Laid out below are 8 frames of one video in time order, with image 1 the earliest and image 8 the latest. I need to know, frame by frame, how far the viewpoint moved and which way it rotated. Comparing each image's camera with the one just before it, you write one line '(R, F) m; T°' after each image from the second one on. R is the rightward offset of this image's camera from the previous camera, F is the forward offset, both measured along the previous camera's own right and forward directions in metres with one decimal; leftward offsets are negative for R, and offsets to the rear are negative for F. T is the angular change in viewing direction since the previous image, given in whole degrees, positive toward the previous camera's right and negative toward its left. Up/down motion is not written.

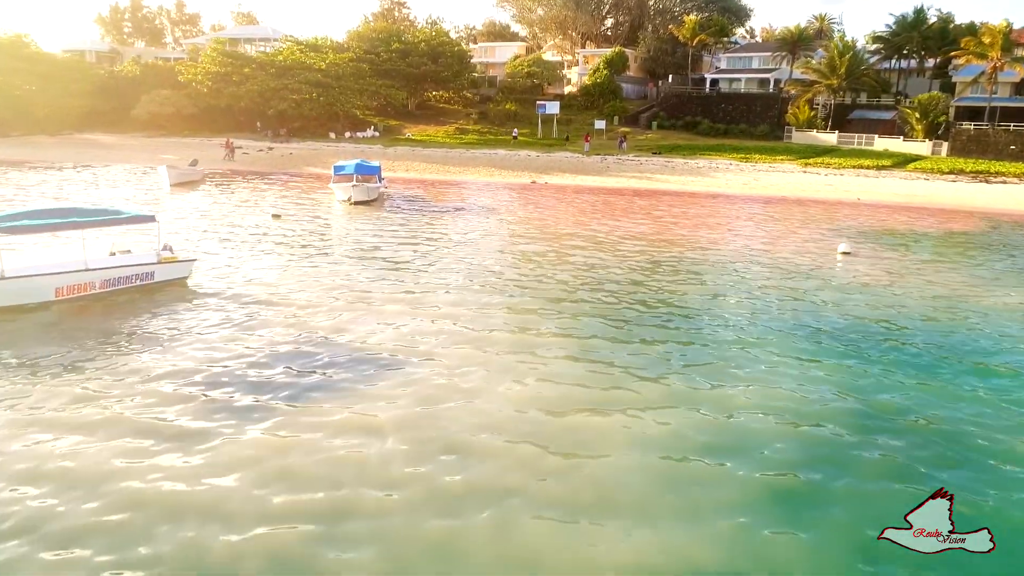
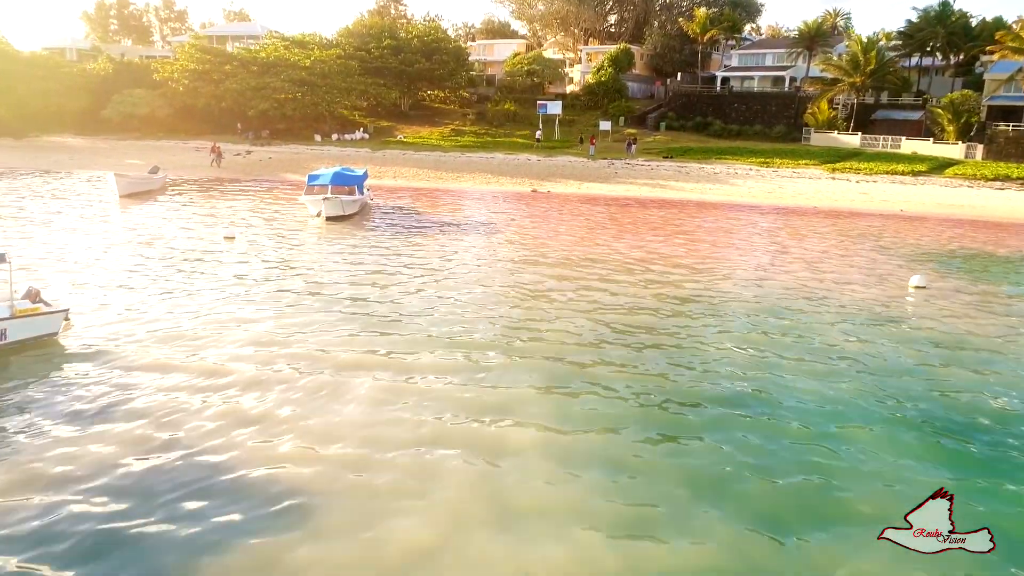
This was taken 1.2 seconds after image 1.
(0.0, +2.8) m; 0°
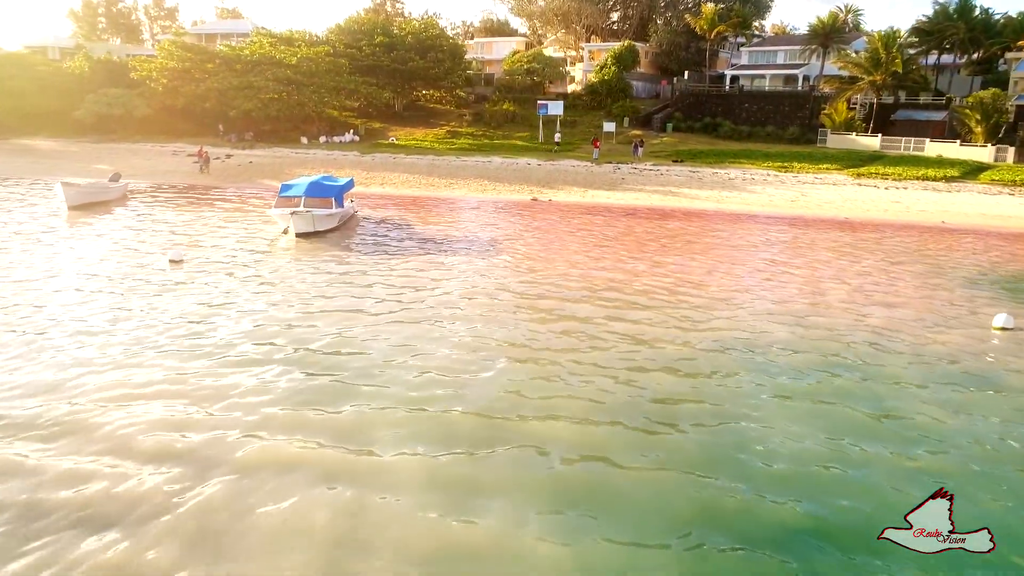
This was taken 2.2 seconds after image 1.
(0.0, +2.3) m; 0°
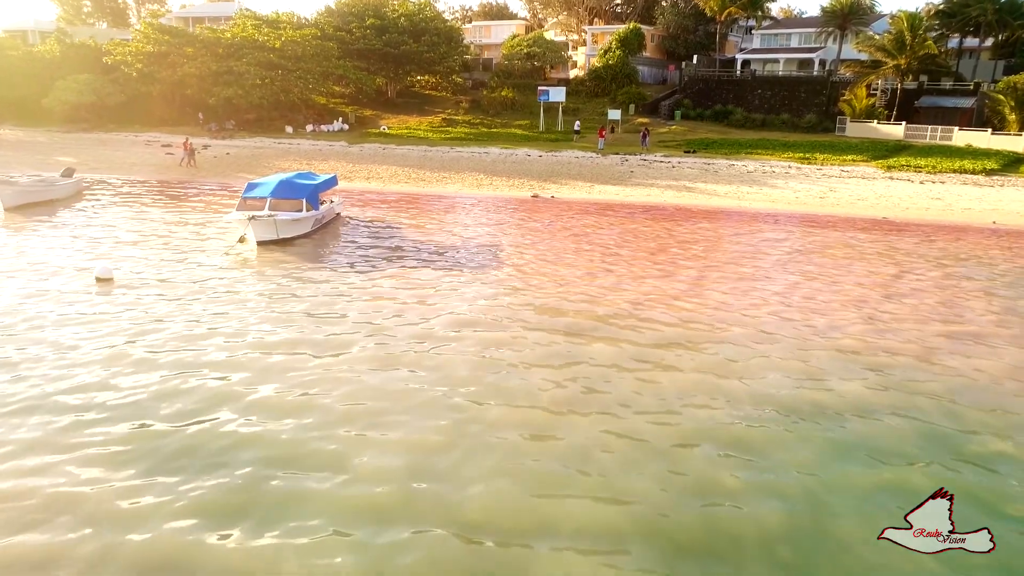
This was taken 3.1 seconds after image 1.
(0.0, +2.2) m; 0°
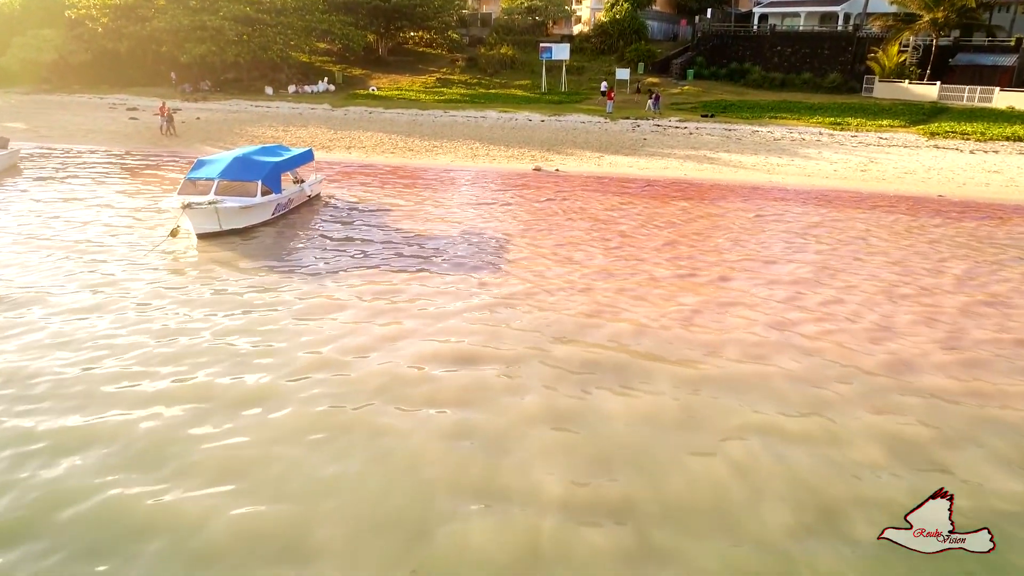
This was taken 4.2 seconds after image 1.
(0.0, +2.4) m; 0°
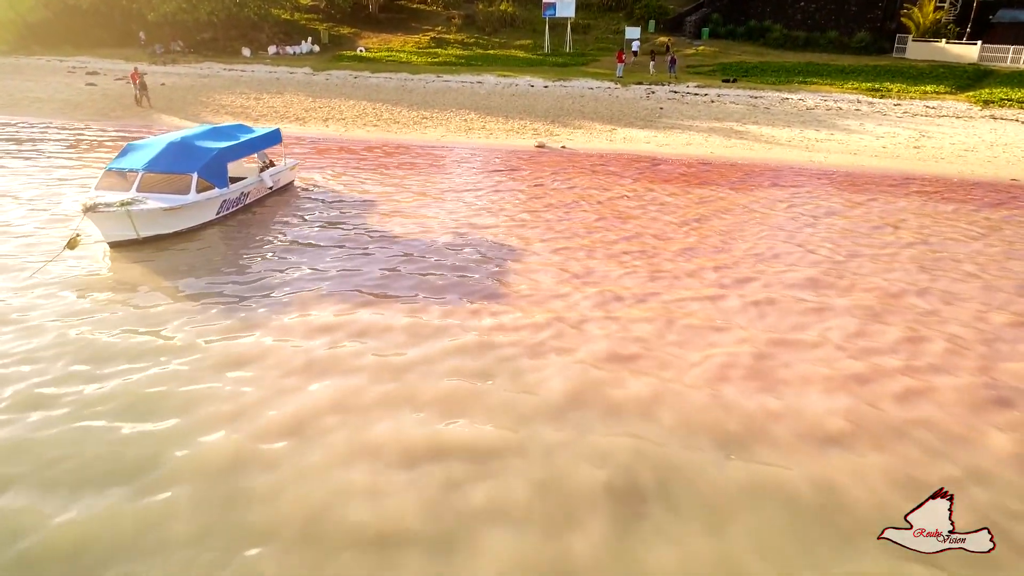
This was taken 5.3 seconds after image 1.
(0.0, +2.3) m; 0°
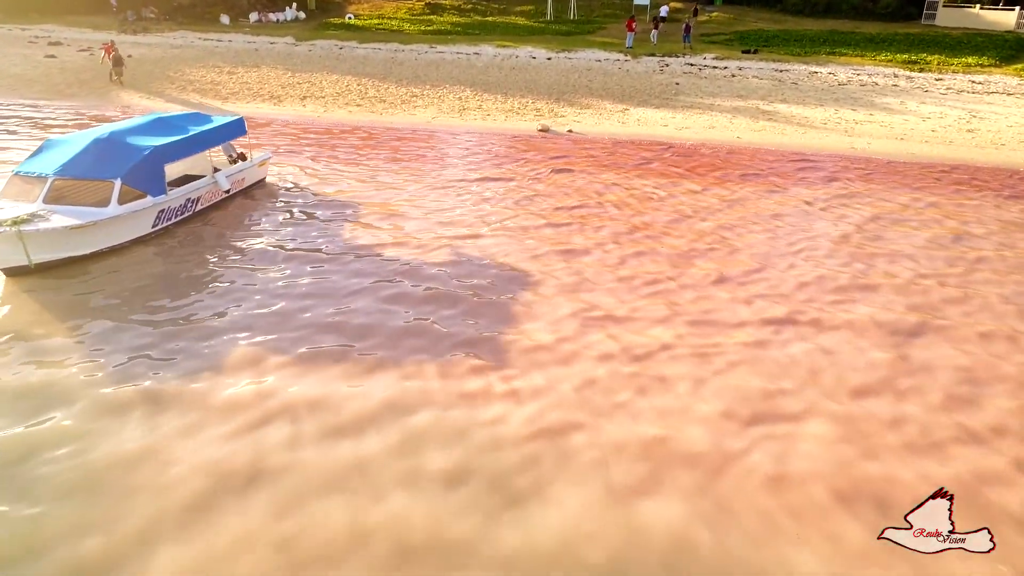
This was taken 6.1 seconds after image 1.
(0.0, +1.8) m; 0°
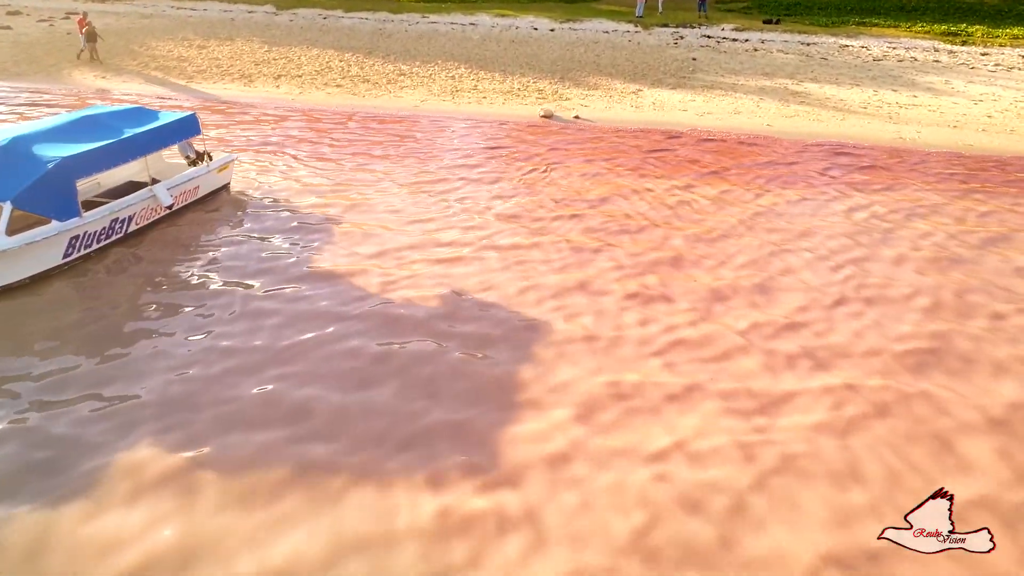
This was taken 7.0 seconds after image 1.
(0.0, +1.6) m; 0°
